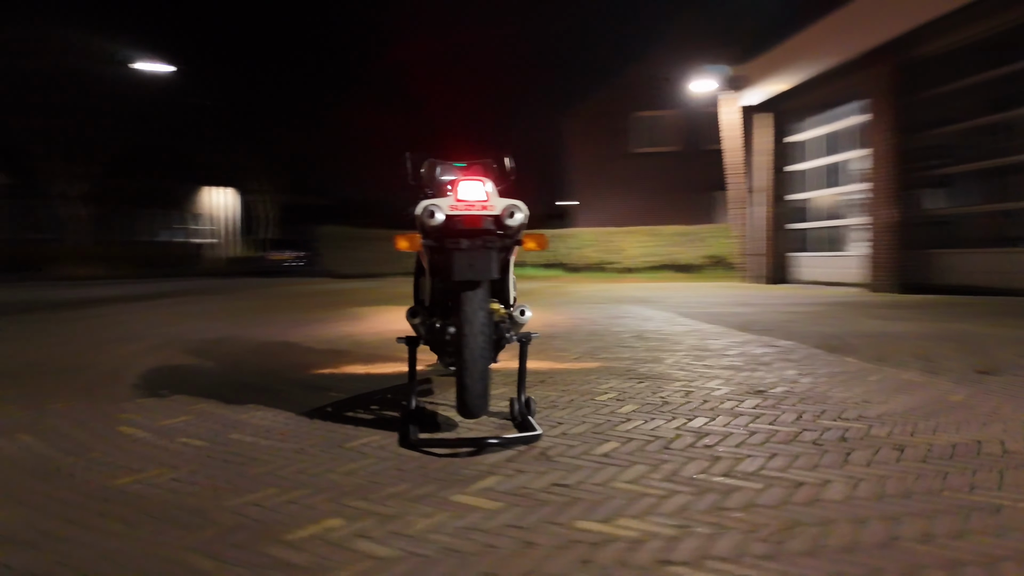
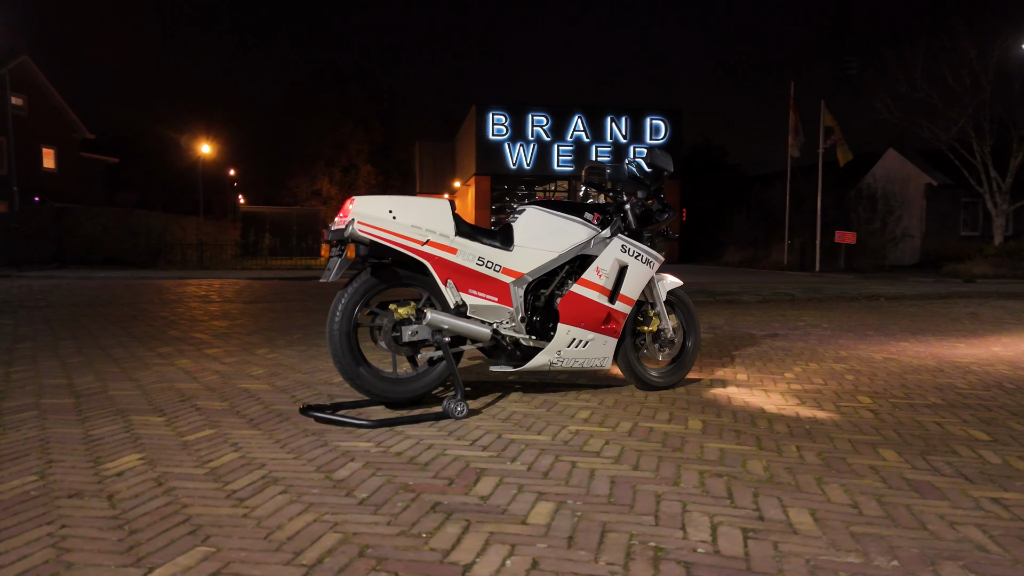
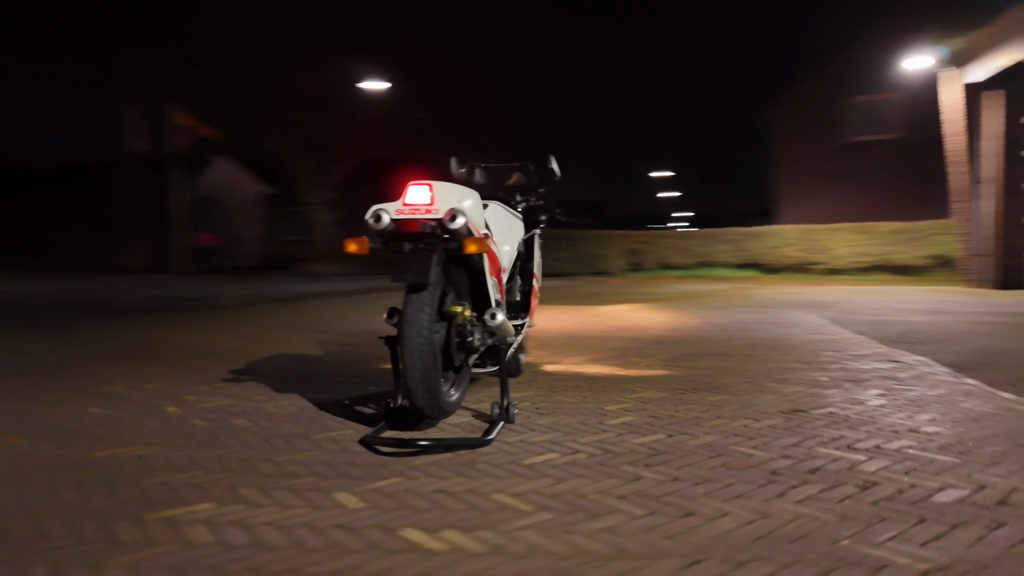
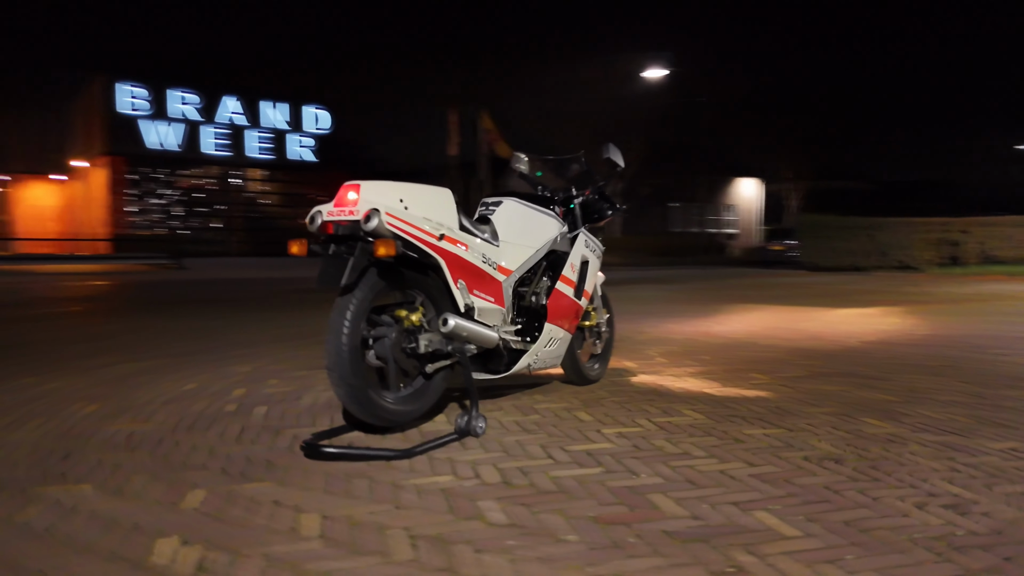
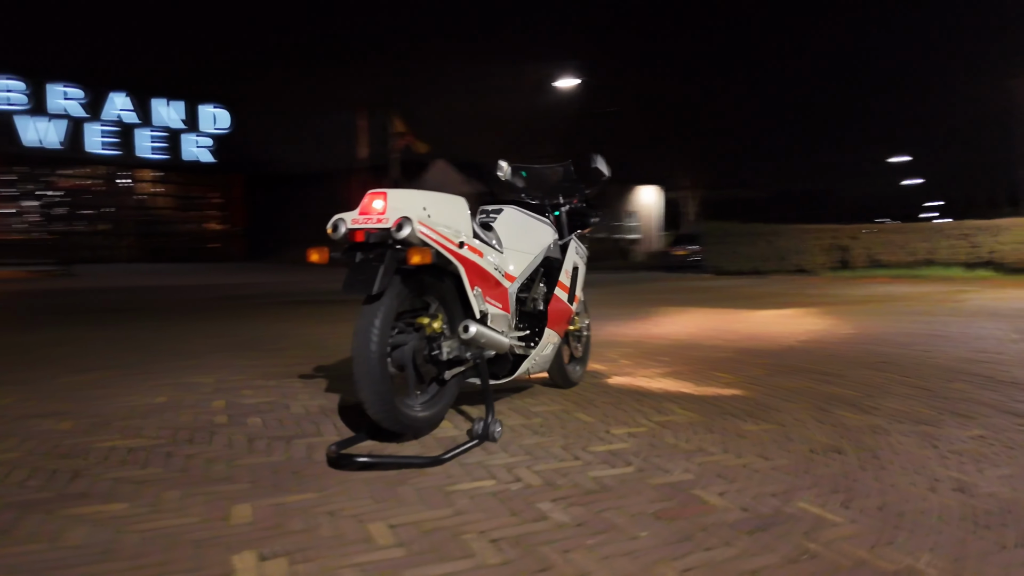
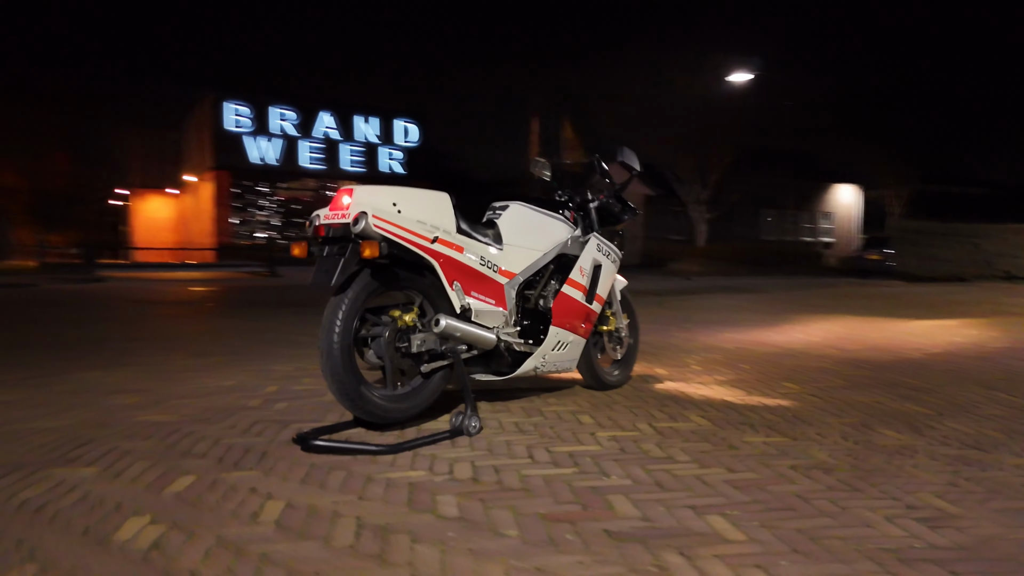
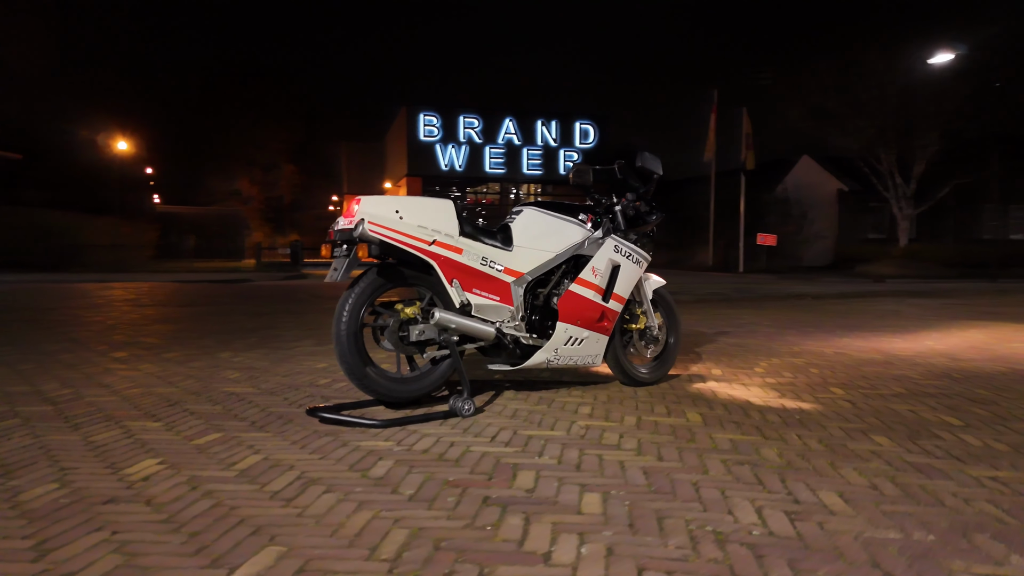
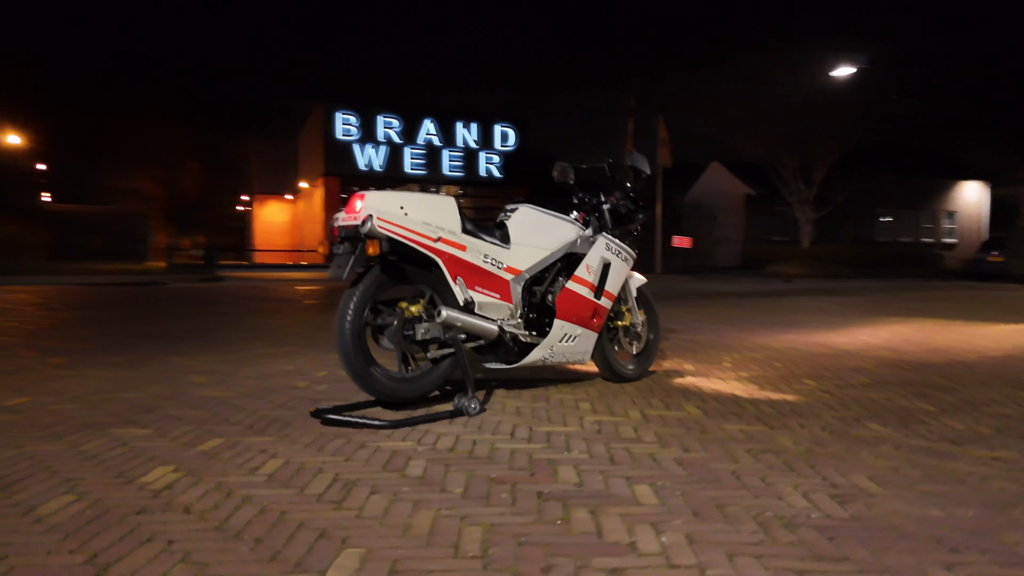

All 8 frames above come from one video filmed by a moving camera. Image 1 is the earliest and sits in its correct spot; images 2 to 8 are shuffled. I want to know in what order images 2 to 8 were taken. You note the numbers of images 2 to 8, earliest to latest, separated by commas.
3, 5, 4, 6, 8, 7, 2
